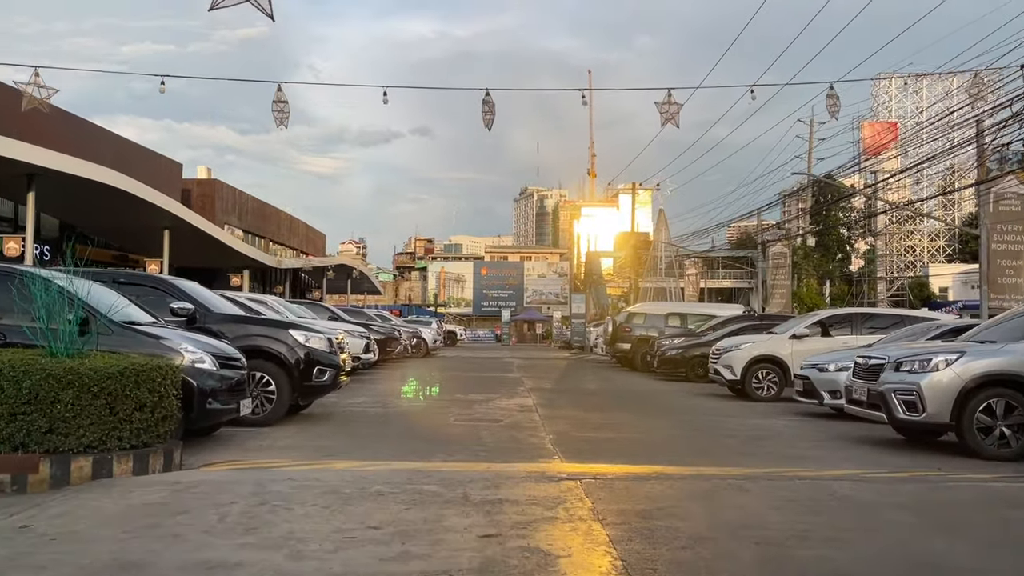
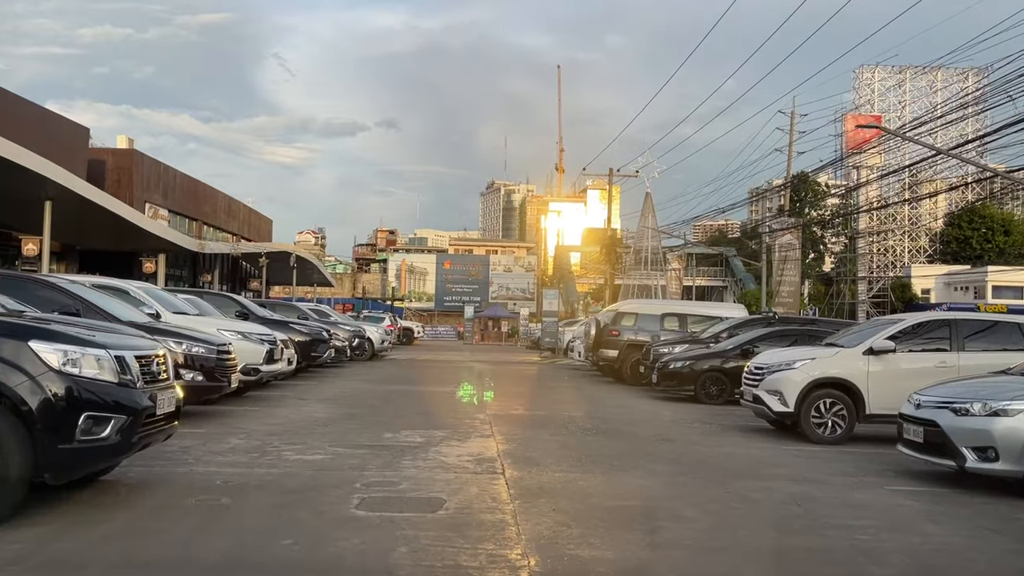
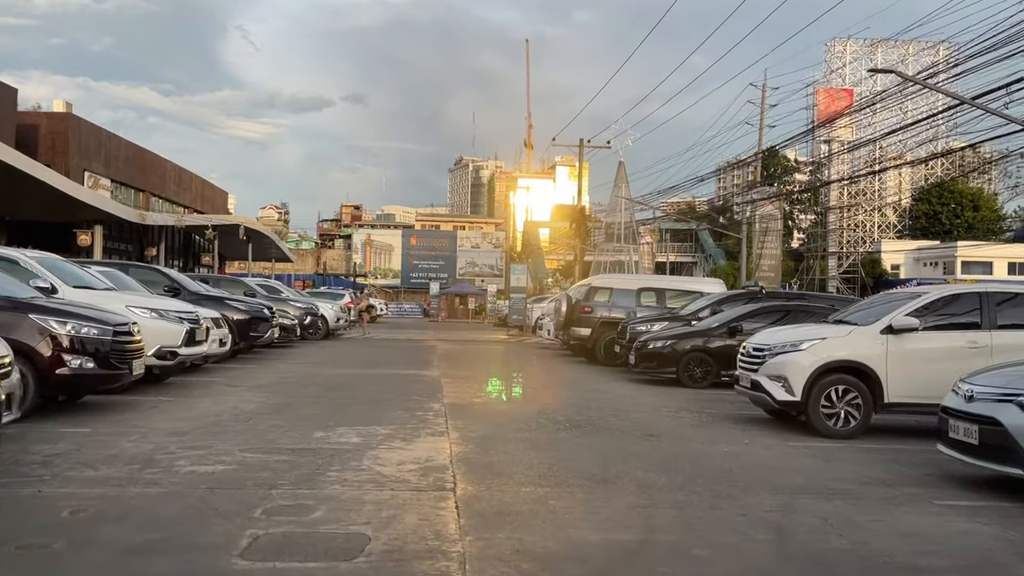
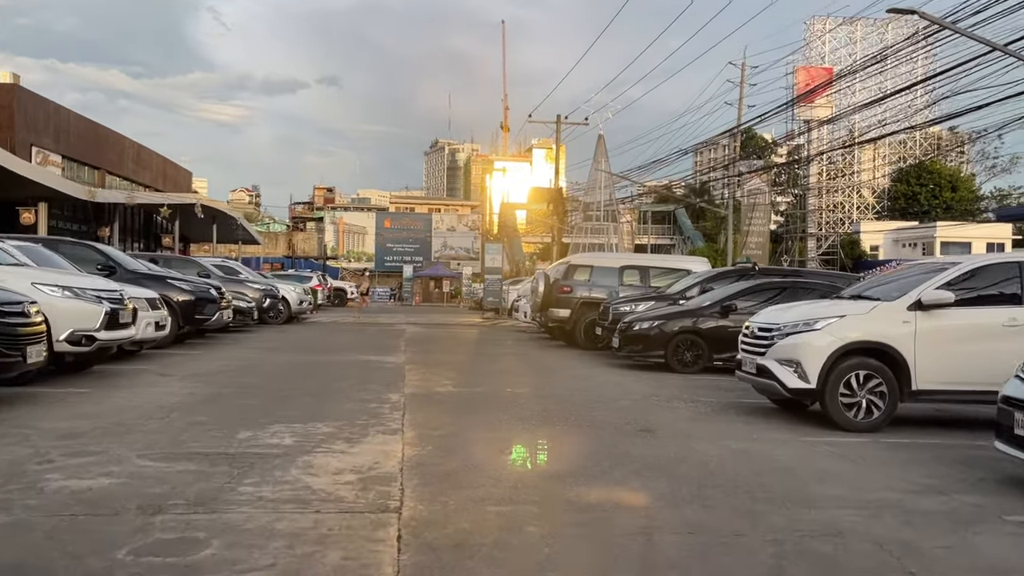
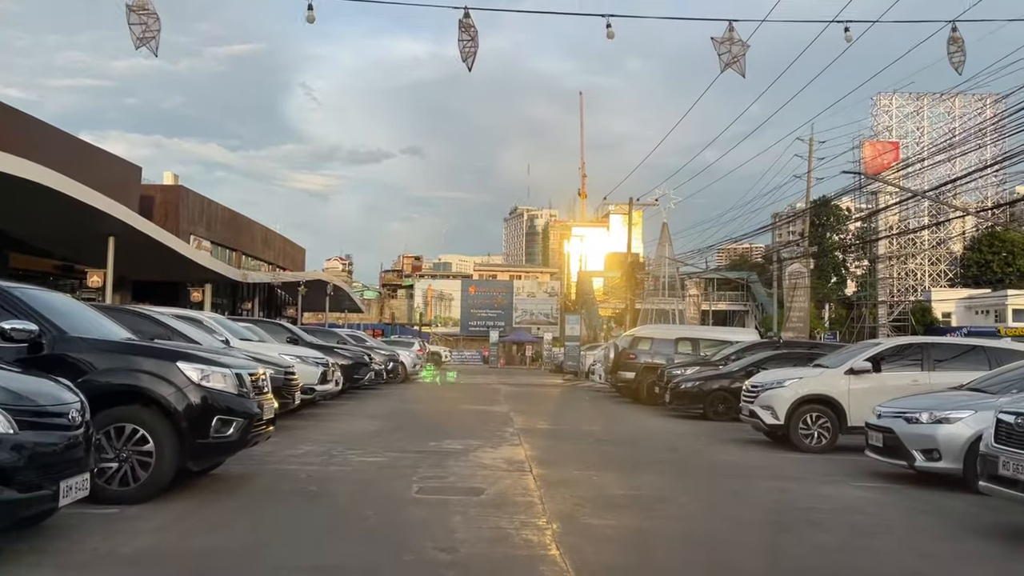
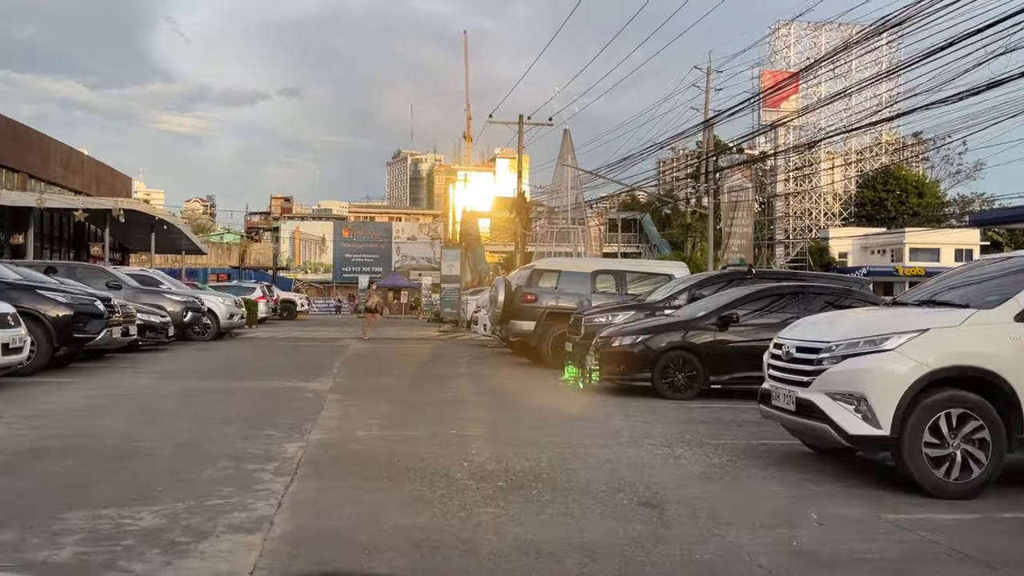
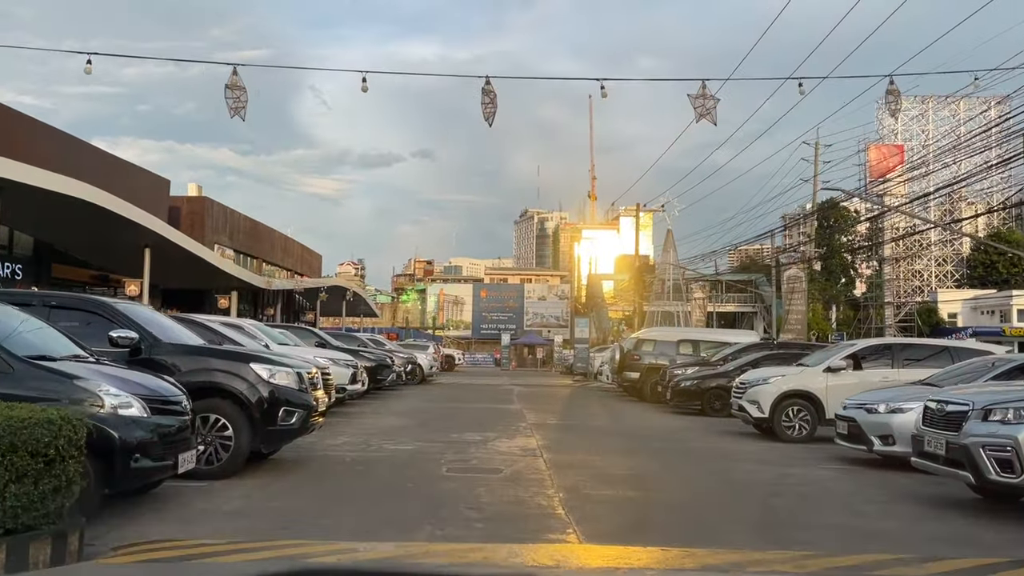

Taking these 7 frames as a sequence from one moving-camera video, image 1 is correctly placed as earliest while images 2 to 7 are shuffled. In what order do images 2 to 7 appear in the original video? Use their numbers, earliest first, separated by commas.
7, 5, 2, 3, 4, 6
